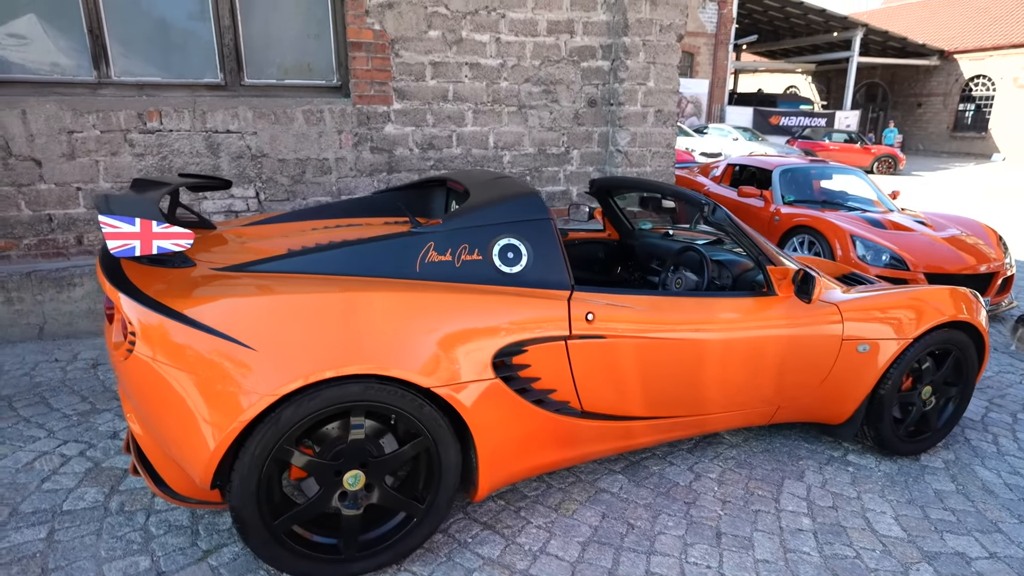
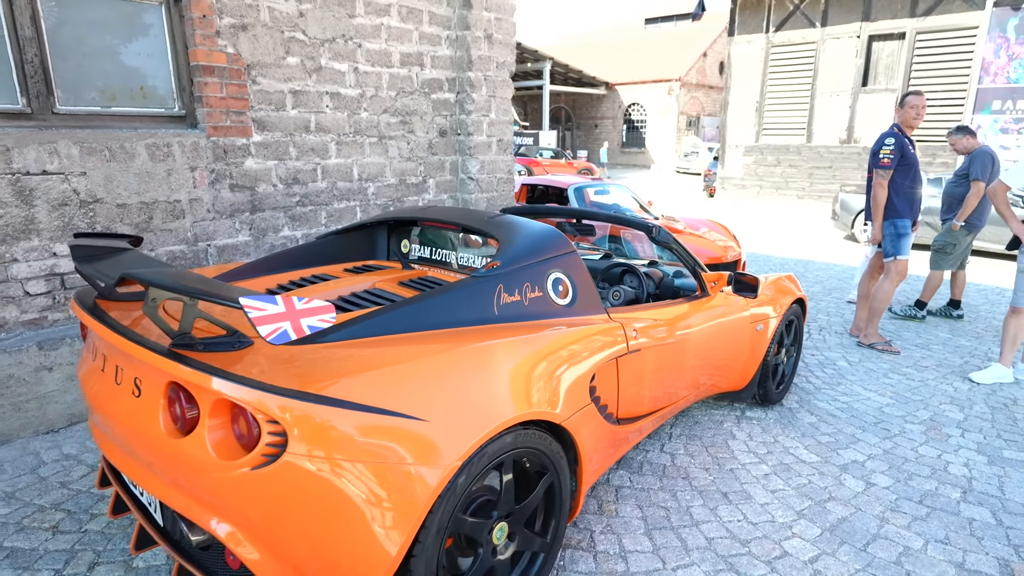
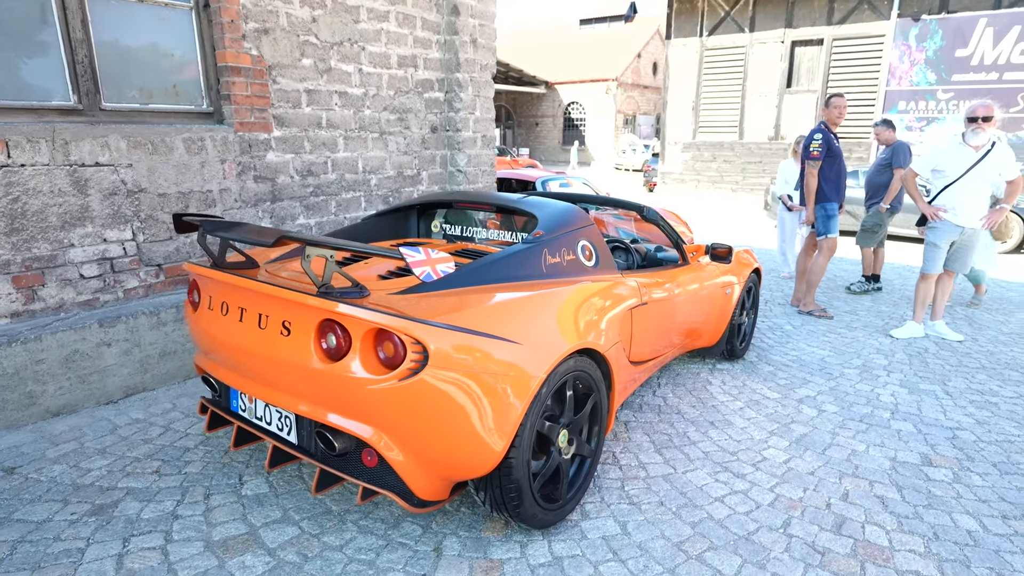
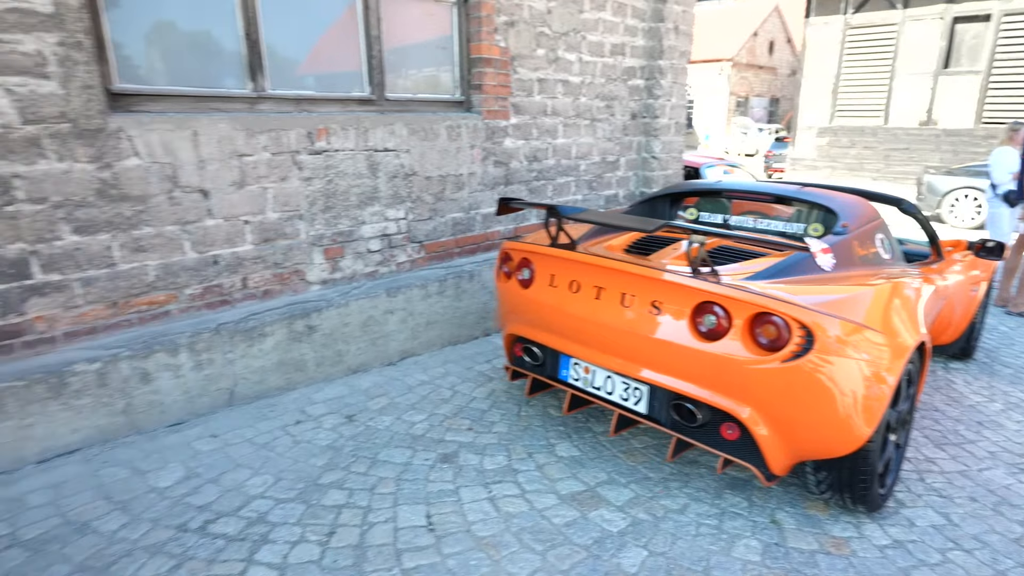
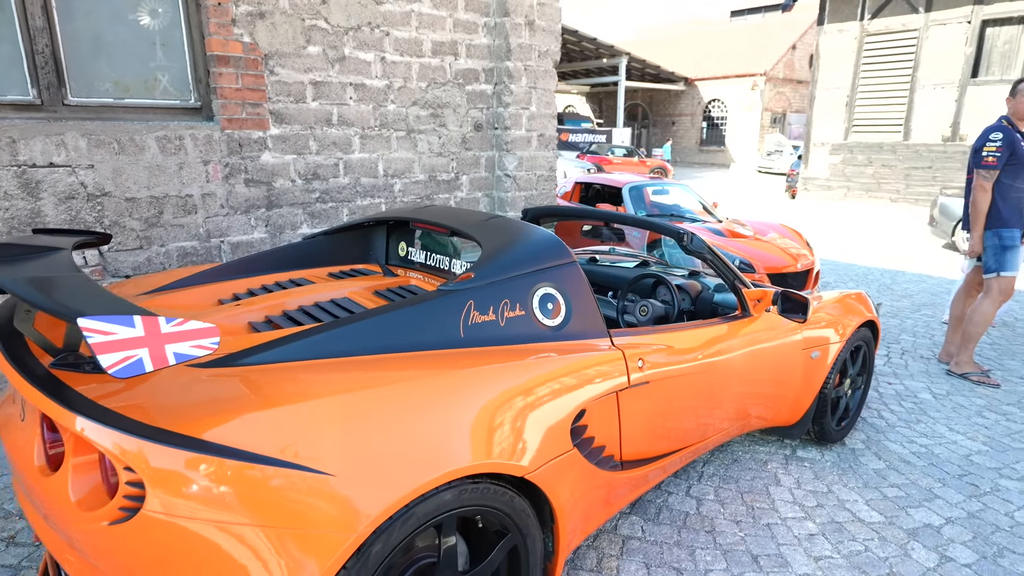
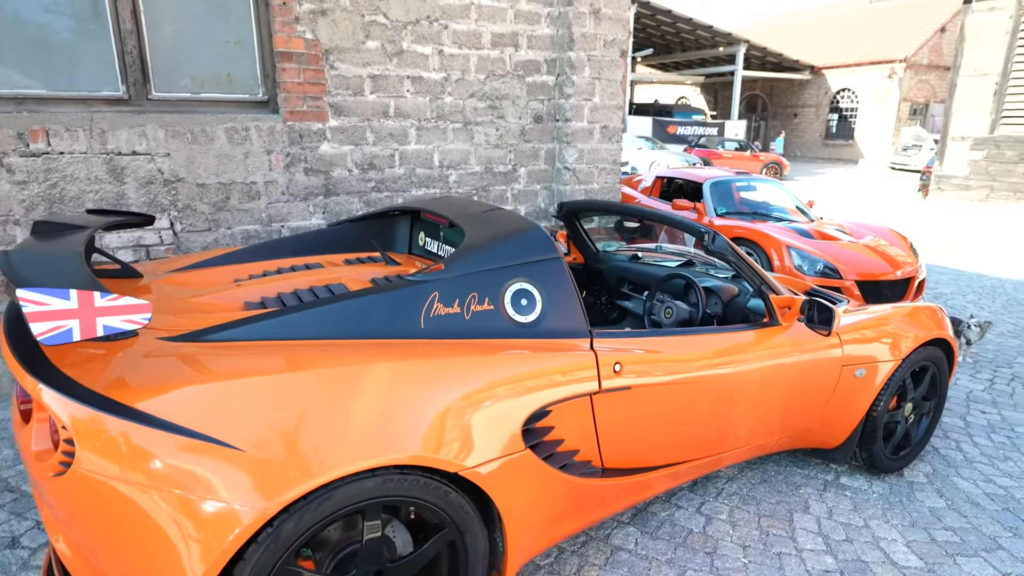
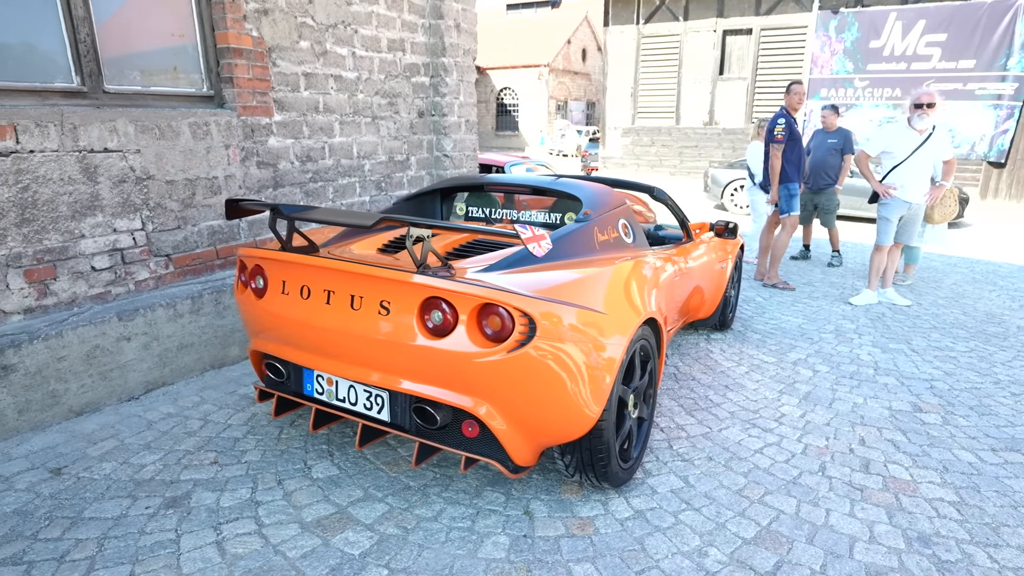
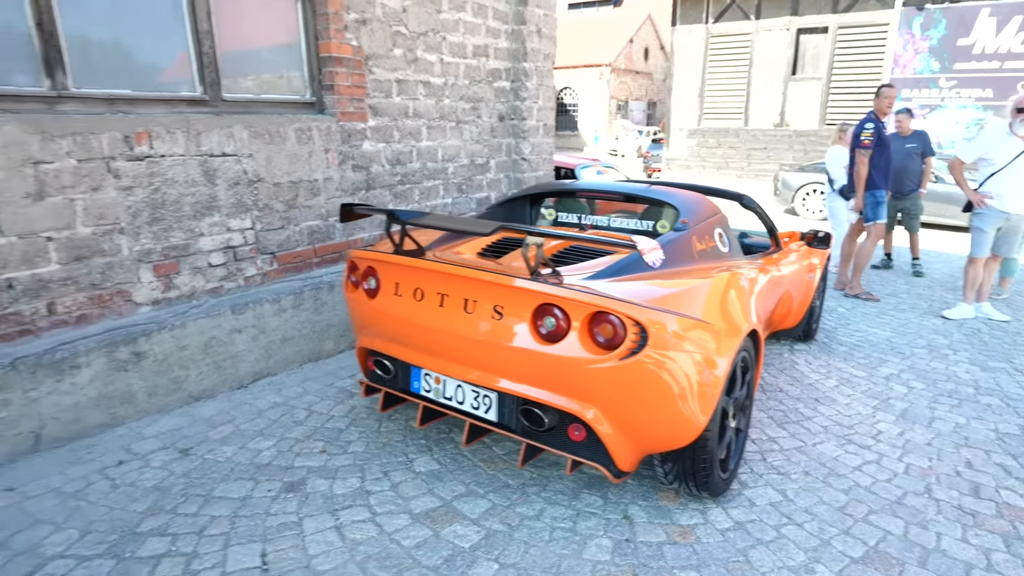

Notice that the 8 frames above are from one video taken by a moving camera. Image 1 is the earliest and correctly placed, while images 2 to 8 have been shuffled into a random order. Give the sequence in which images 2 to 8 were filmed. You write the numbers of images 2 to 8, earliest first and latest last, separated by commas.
6, 5, 2, 3, 7, 8, 4
